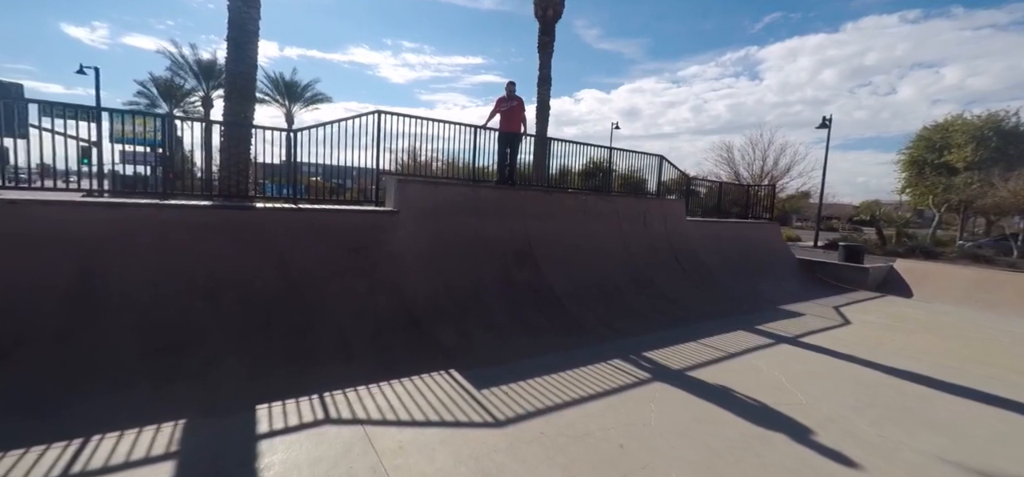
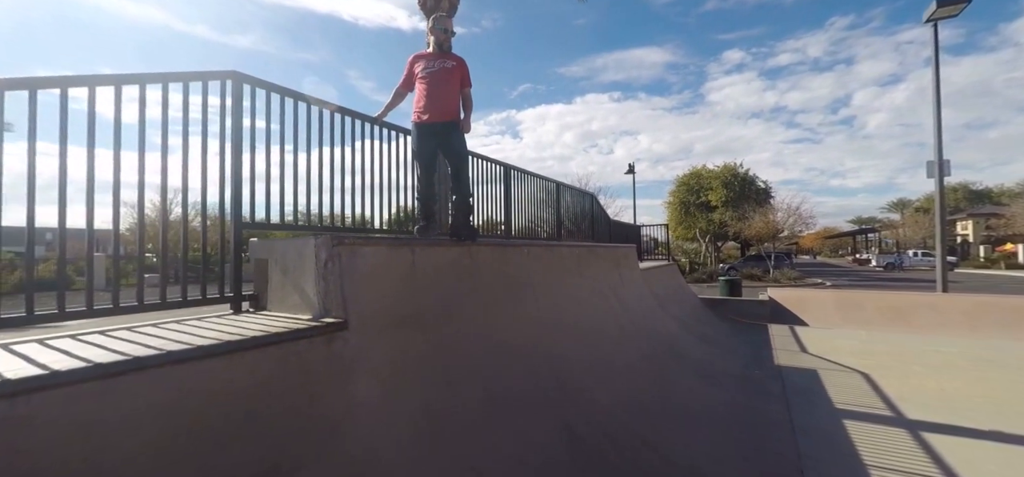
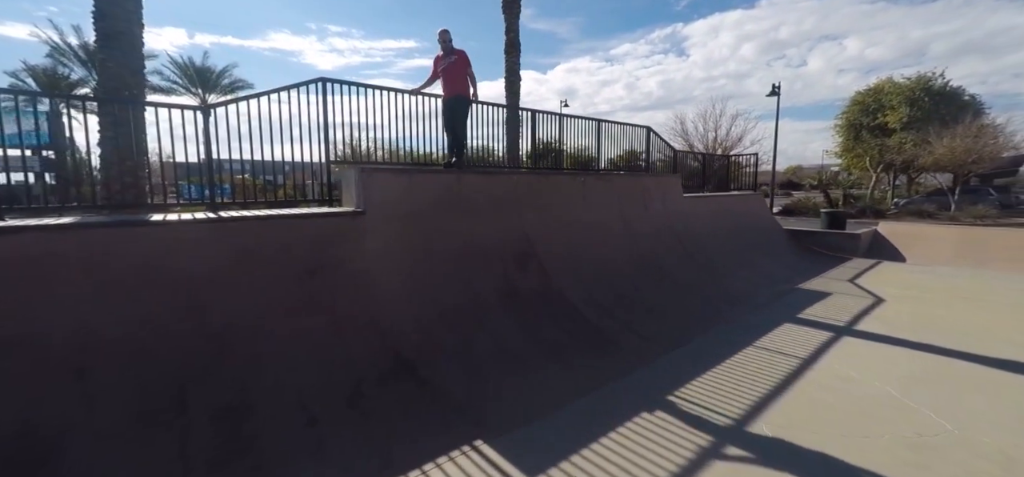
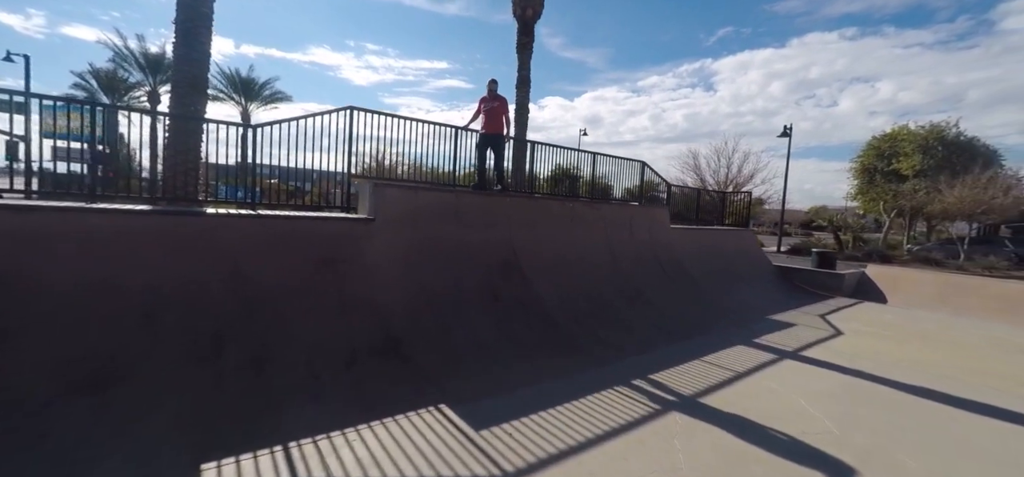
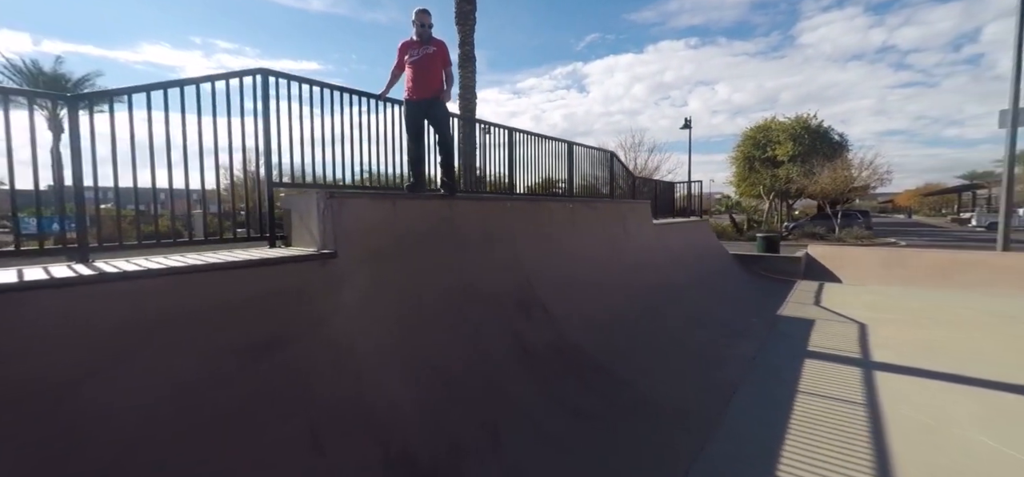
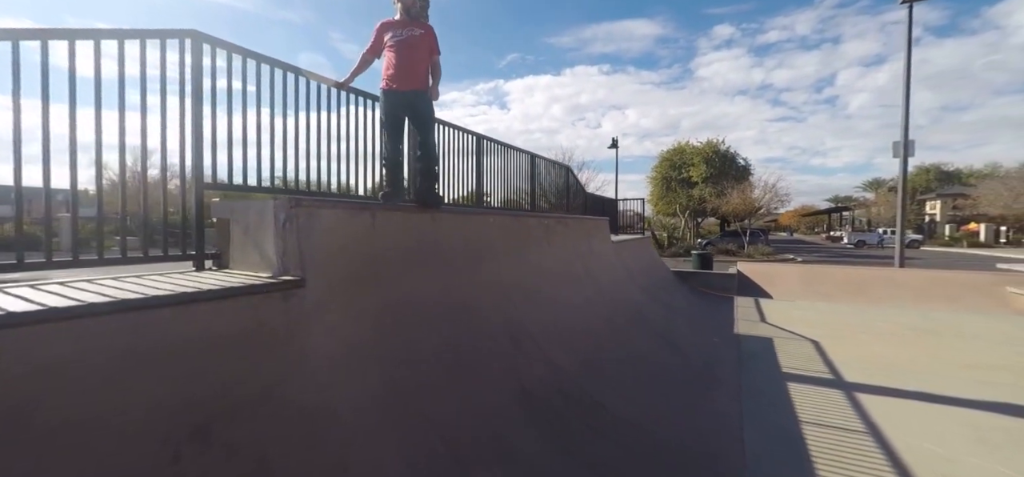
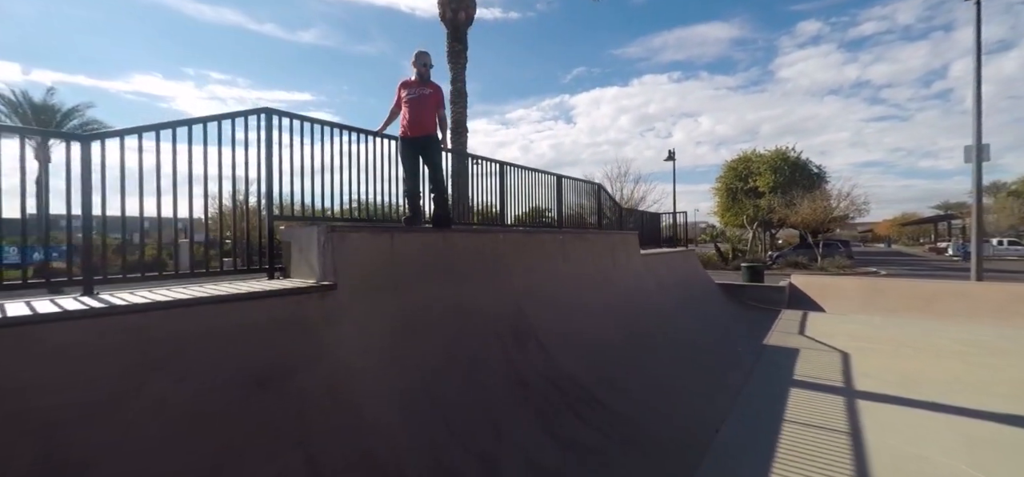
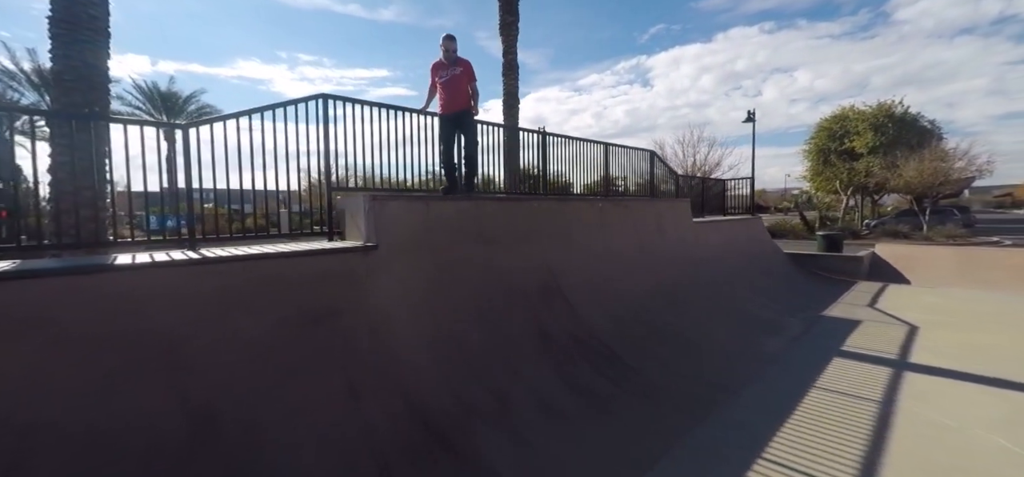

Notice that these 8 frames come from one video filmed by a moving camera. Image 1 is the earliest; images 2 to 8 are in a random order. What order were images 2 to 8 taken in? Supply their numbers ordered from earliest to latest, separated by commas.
4, 3, 8, 5, 6, 2, 7
